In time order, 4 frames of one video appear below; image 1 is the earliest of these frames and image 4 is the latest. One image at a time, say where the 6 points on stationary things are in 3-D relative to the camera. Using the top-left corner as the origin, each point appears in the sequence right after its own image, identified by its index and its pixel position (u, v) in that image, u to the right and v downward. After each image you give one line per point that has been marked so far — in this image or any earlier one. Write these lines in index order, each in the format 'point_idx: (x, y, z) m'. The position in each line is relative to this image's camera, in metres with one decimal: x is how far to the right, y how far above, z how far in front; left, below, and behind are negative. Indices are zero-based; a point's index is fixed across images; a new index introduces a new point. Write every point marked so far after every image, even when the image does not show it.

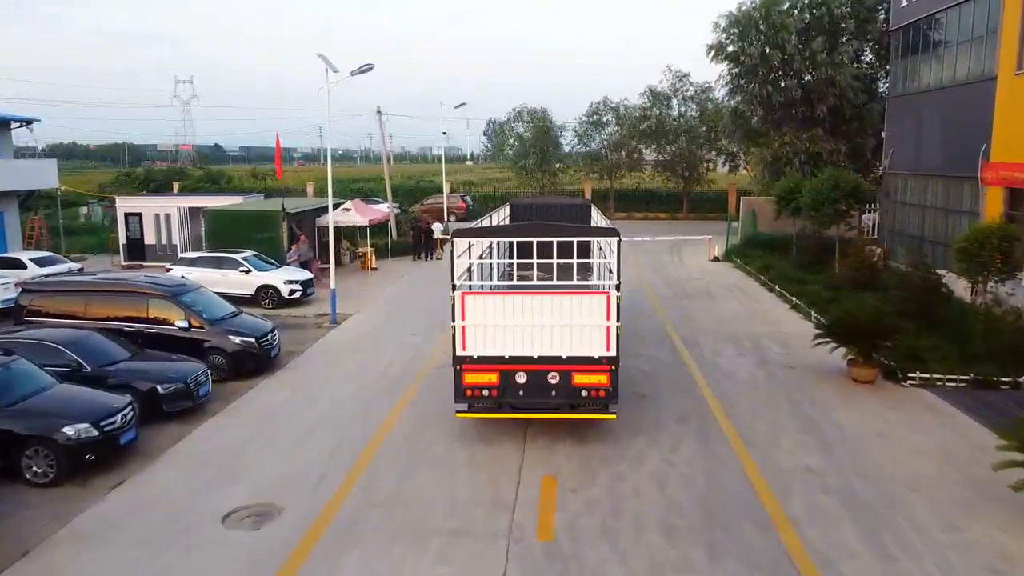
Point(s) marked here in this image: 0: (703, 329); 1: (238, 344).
0: (+4.2, -0.9, +17.3) m
1: (-4.8, -1.0, +14.0) m
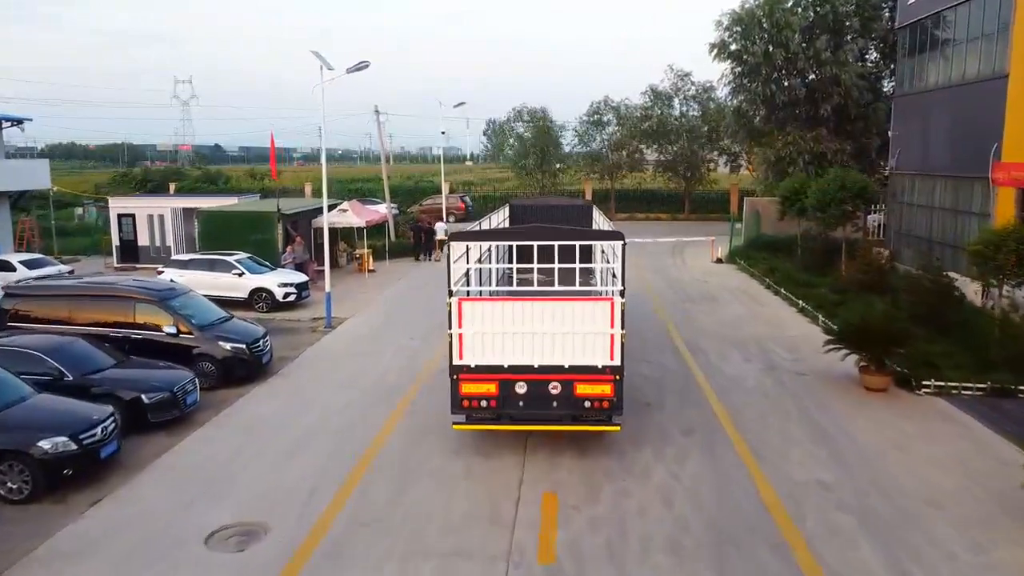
0: (+4.1, -1.0, +16.8) m
1: (-4.8, -1.1, +13.5) m
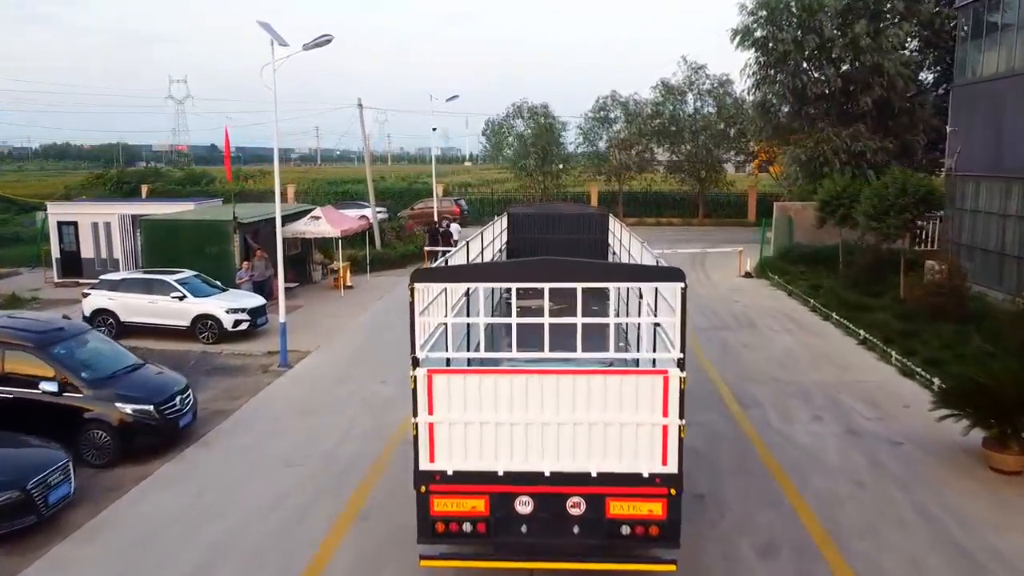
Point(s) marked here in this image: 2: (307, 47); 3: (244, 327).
0: (+4.1, -1.5, +13.4) m
1: (-4.8, -1.6, +10.1) m
2: (-3.6, +4.2, +13.9) m
3: (-5.5, -0.8, +16.3) m
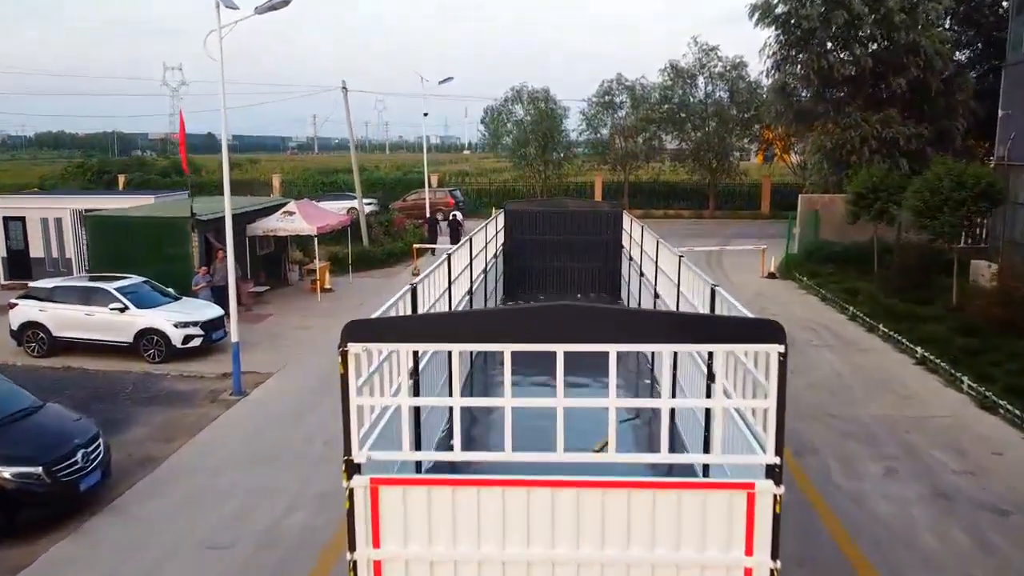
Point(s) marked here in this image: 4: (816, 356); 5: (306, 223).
0: (+4.1, -1.7, +11.0) m
1: (-4.9, -1.8, +7.7) m
2: (-3.6, +4.0, +11.5) m
3: (-5.5, -1.0, +14.0) m
4: (+5.3, -1.2, +13.9) m
5: (-4.9, +1.6, +19.0) m
